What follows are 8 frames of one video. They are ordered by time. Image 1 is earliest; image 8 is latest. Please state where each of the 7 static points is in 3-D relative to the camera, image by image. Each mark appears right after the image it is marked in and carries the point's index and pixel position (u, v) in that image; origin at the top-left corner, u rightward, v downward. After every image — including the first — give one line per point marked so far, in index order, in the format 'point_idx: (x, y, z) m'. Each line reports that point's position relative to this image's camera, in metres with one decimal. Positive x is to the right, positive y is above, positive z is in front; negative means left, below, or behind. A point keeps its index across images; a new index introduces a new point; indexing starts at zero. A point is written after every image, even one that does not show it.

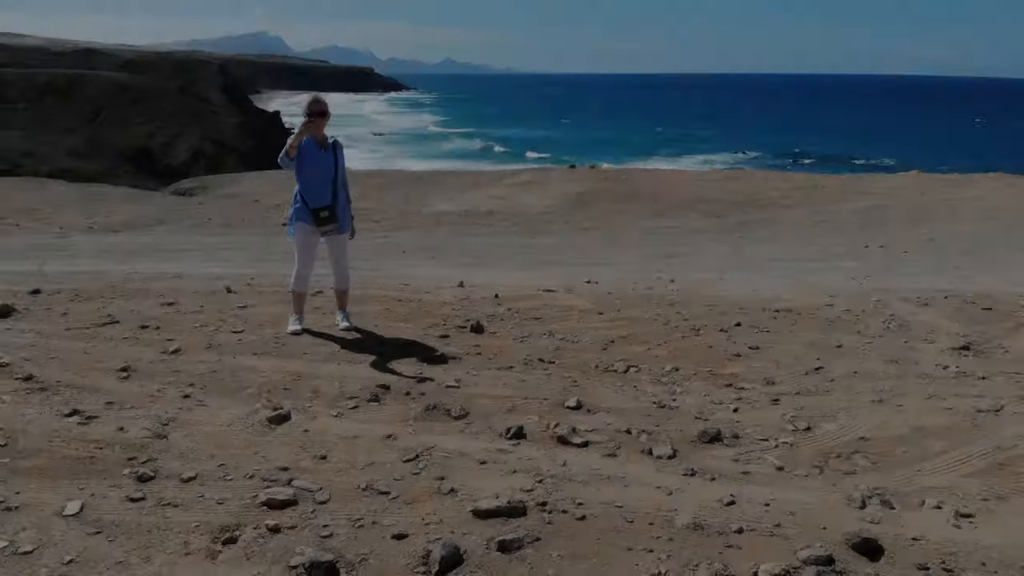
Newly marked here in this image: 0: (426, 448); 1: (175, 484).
0: (-0.4, -0.7, +3.8) m
1: (-1.4, -0.8, +3.4) m
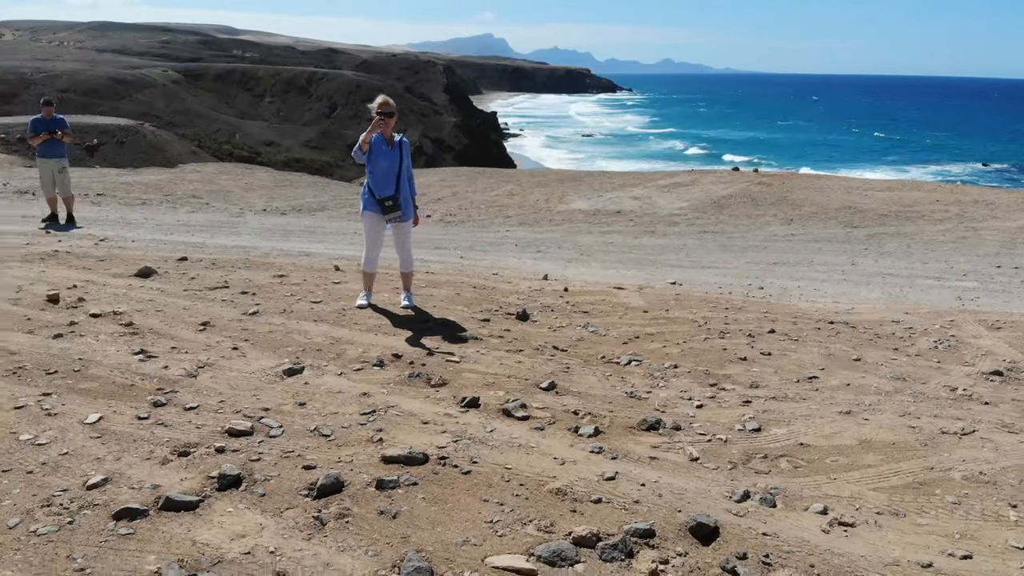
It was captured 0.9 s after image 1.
0: (-0.7, -0.6, +4.3) m
1: (-1.8, -0.6, +4.2) m
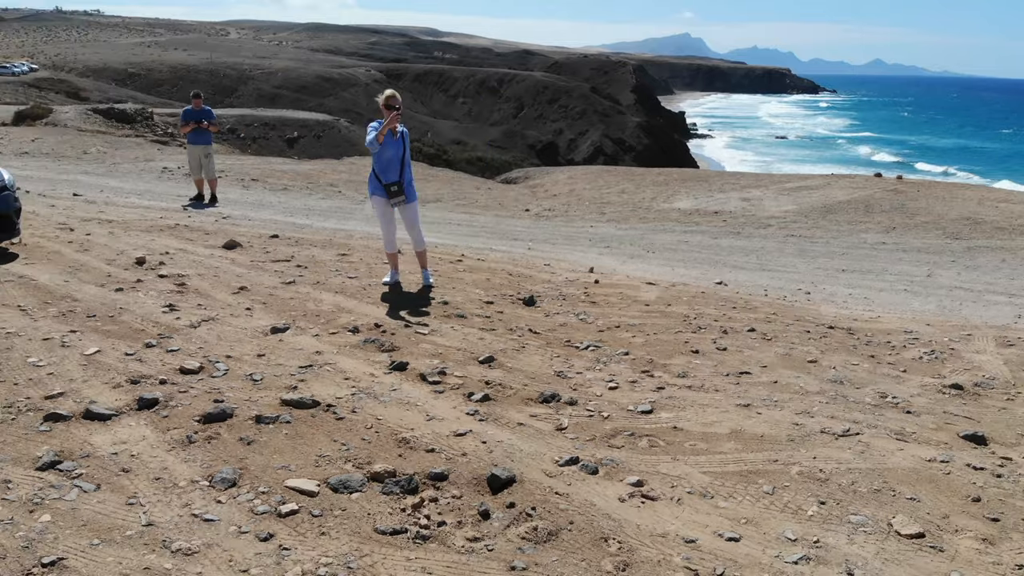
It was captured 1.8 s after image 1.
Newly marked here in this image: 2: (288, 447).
0: (-1.1, -0.4, +4.9) m
1: (-2.2, -0.4, +5.1) m
2: (-1.0, -0.7, +3.7) m
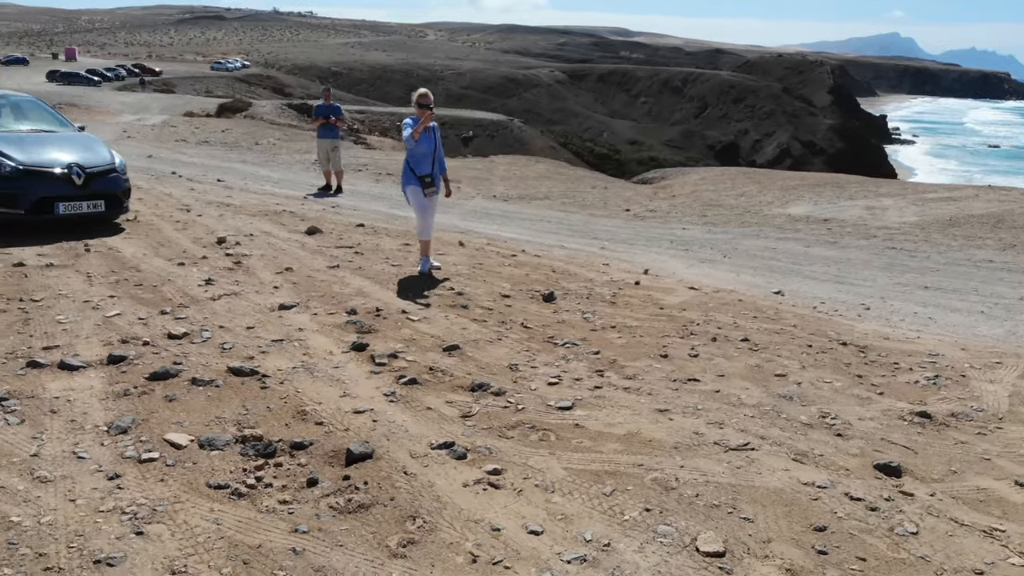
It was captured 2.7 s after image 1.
0: (-1.4, -0.3, +5.3) m
1: (-2.4, -0.2, +5.7) m
2: (-1.6, -0.6, +4.1) m
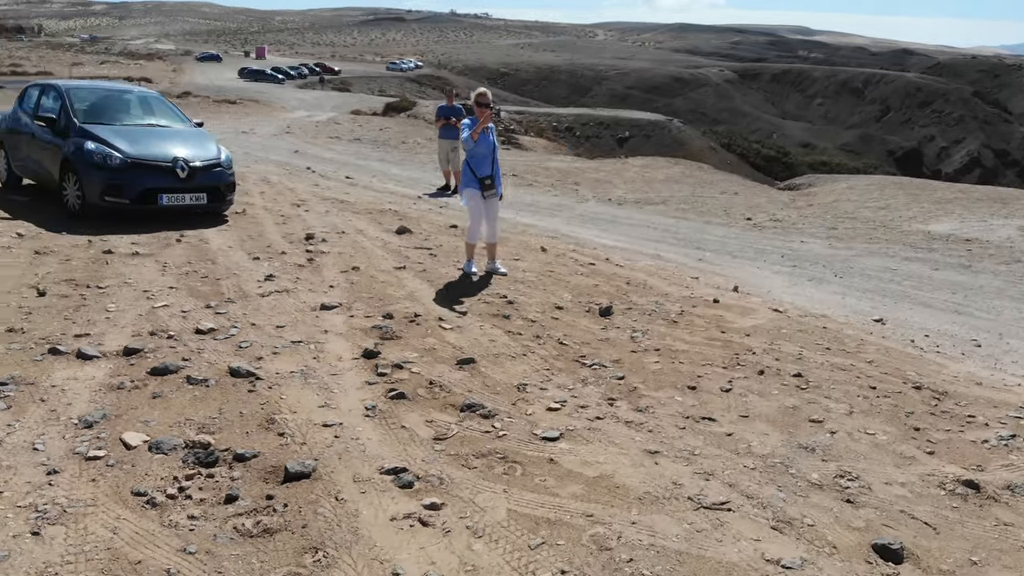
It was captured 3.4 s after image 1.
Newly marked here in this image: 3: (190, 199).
0: (-1.2, -0.3, +5.2) m
1: (-2.2, -0.2, +5.8) m
2: (-1.7, -0.6, +4.1) m
3: (-3.5, +1.0, +9.1) m
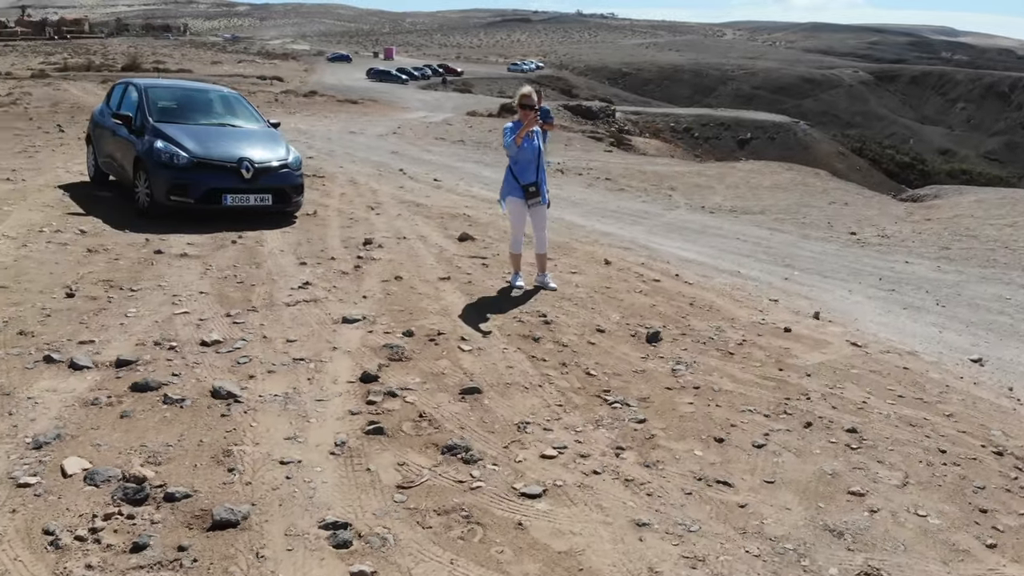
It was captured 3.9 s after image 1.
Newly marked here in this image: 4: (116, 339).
0: (-1.2, -0.4, +4.9) m
1: (-2.0, -0.2, +5.6) m
2: (-1.8, -0.7, +3.8) m
3: (-2.8, +1.0, +9.0) m
4: (-2.5, -0.3, +5.1) m
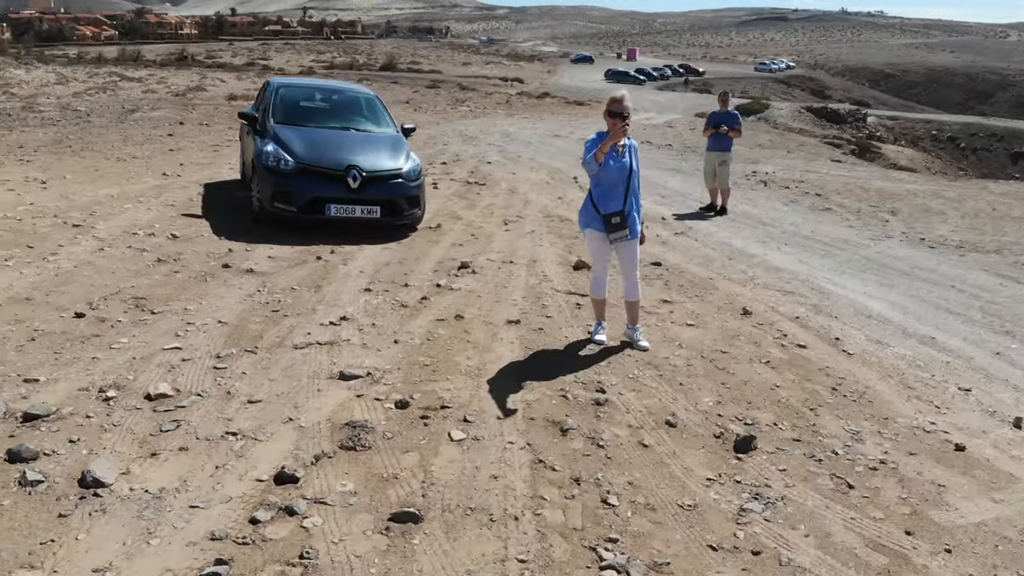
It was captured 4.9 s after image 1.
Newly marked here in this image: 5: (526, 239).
0: (-1.2, -0.7, +3.8) m
1: (-1.8, -0.4, +4.7) m
2: (-2.1, -0.9, +3.0) m
3: (-1.5, +0.8, +8.2) m
4: (-2.4, -0.5, +4.3) m
5: (+0.2, +0.5, +9.0) m
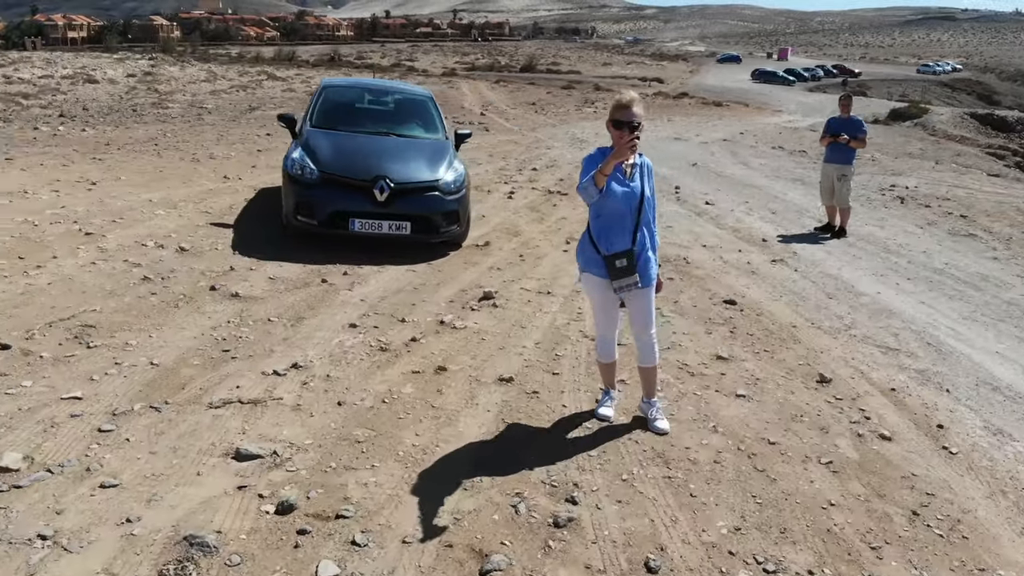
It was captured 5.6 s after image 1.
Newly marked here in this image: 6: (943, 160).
0: (-1.6, -0.9, +2.9) m
1: (-2.0, -0.6, +3.9) m
2: (-2.6, -1.0, +2.2) m
3: (-1.1, +0.5, +7.3) m
4: (-2.6, -0.7, +3.6) m
5: (+0.7, +0.2, +7.7) m
6: (+10.4, +3.1, +19.9) m
